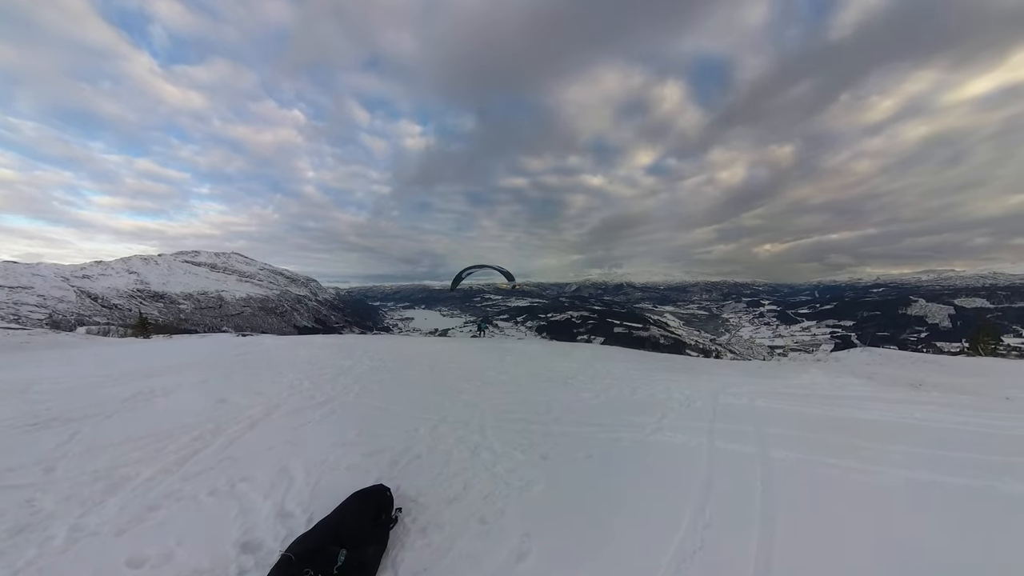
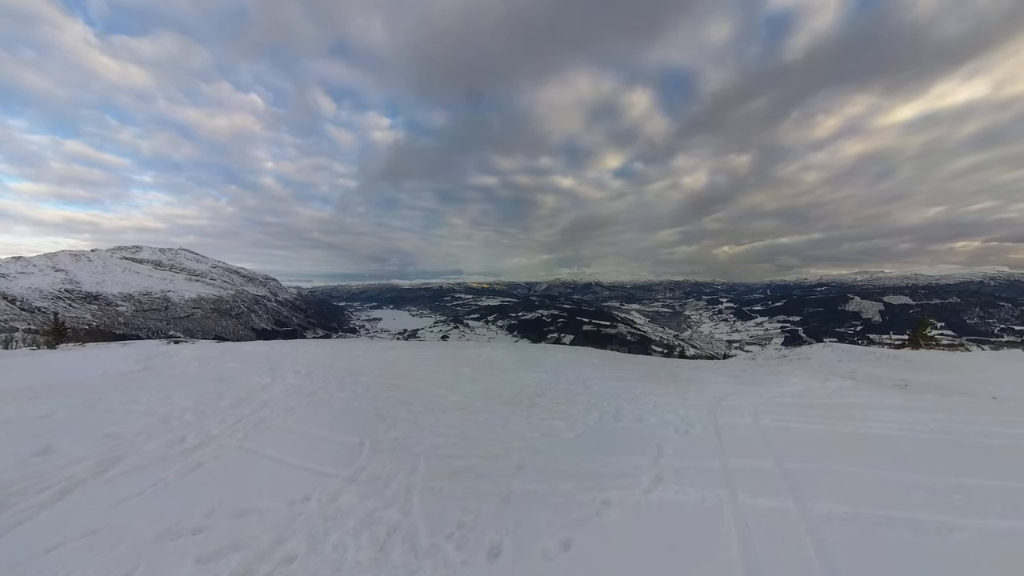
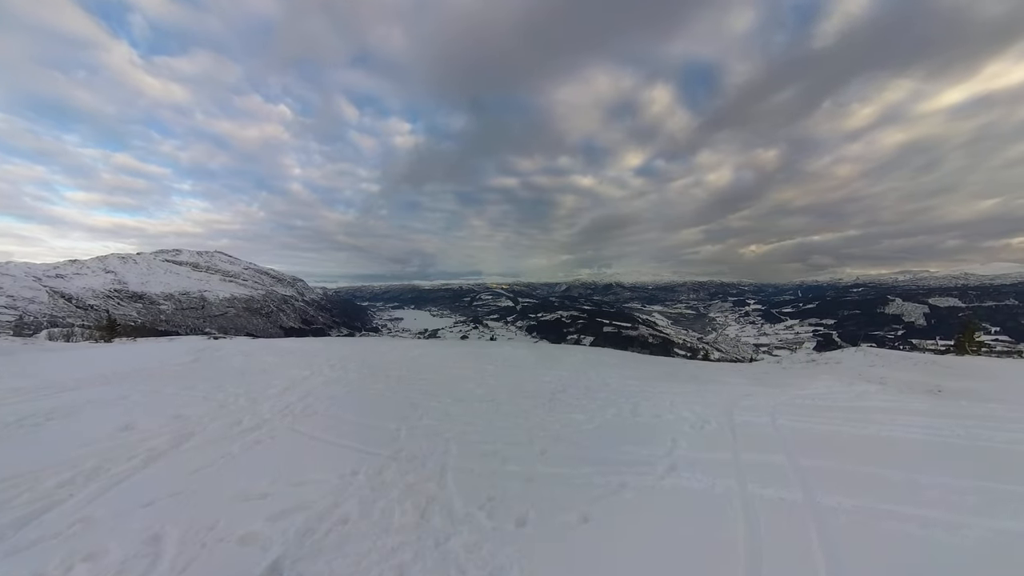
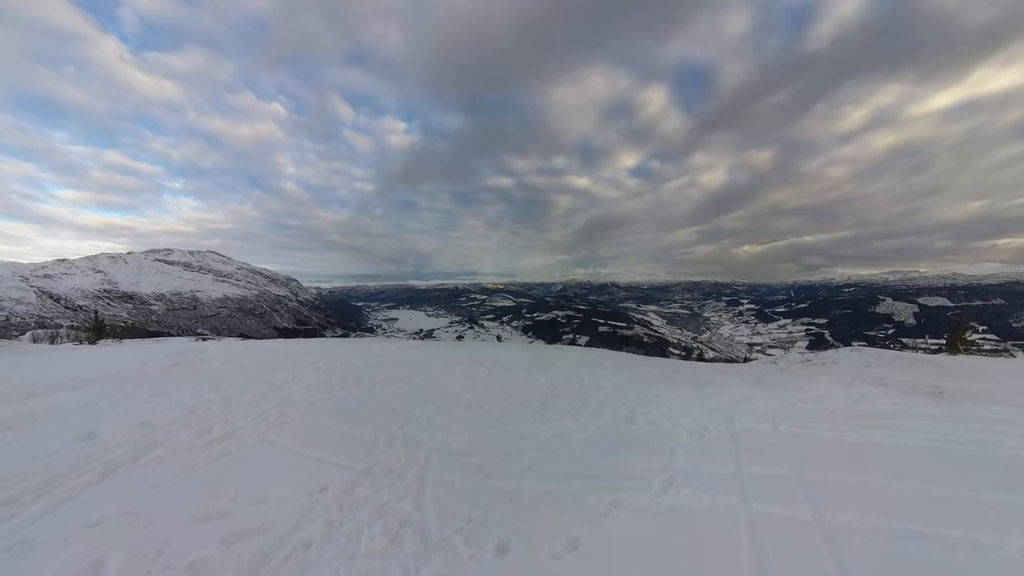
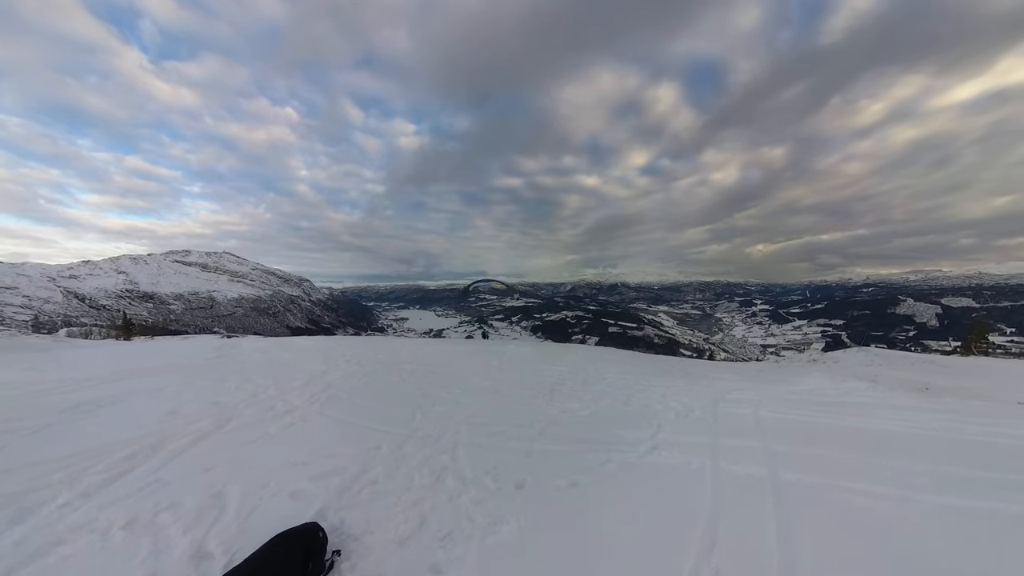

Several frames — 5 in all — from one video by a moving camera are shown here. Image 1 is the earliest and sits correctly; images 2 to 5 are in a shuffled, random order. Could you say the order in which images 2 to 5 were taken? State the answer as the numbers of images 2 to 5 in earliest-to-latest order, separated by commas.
5, 3, 4, 2
